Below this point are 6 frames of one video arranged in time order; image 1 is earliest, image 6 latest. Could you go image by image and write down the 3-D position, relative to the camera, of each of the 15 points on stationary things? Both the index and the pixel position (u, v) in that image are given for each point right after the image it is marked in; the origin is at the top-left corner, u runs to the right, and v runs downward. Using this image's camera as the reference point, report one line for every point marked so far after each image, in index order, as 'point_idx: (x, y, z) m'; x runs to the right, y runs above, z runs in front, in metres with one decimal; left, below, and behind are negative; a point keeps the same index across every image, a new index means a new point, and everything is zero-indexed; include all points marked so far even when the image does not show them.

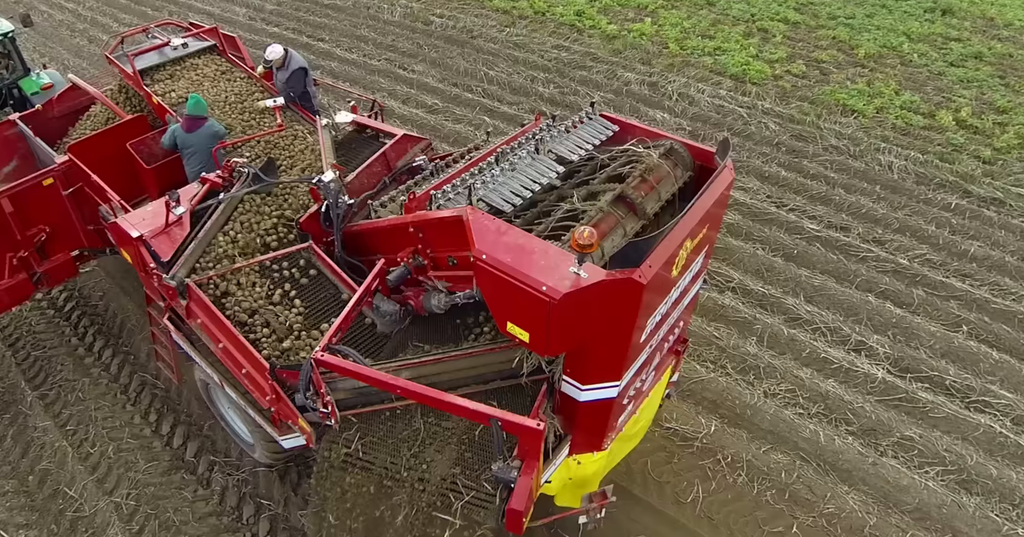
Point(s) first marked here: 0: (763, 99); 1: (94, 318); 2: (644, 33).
0: (+3.2, +2.2, +8.4) m
1: (-3.5, -0.5, +5.4) m
2: (+2.0, +3.5, +9.7) m
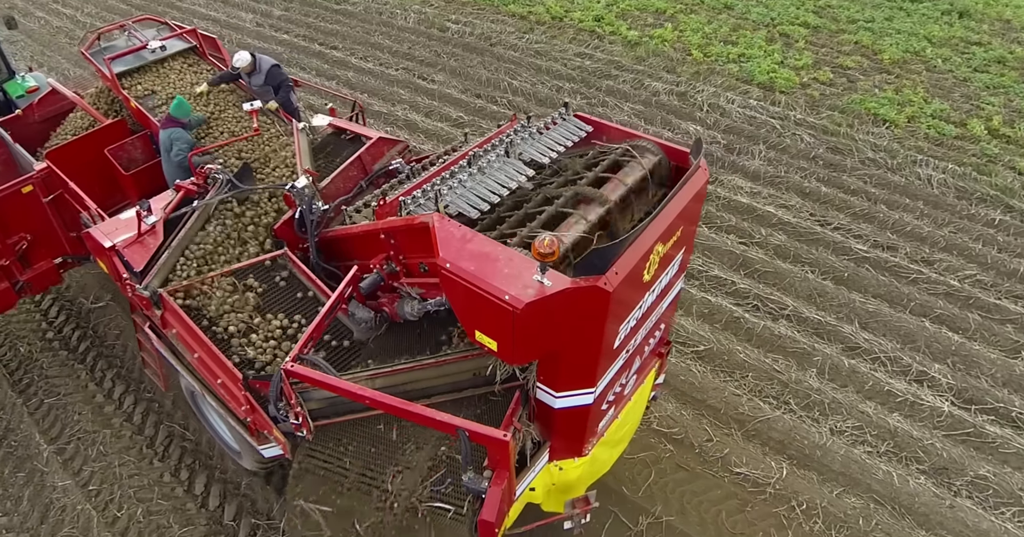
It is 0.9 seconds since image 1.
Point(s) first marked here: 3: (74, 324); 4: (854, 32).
0: (+3.5, +2.0, +8.1) m
1: (-3.2, -0.8, +5.0) m
2: (+2.2, +3.3, +9.4) m
3: (-3.7, -0.5, +5.4) m
4: (+5.4, +3.7, +10.2) m
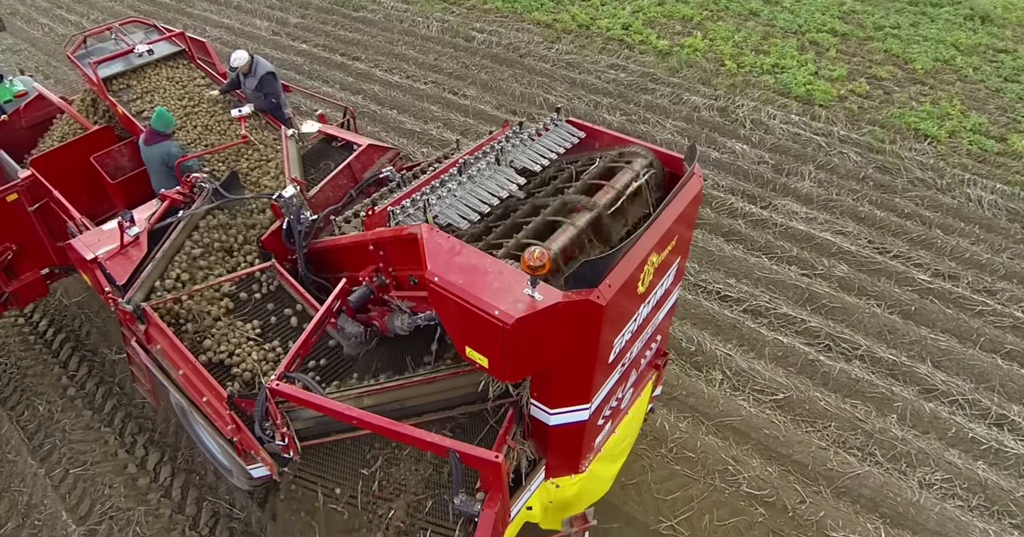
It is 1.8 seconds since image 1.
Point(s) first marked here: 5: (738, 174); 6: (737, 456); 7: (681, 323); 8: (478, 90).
0: (+3.9, +1.8, +7.9) m
1: (-2.6, -1.1, +4.6) m
2: (+2.6, +3.1, +9.1) m
3: (-3.2, -0.9, +4.9) m
4: (+5.7, +3.5, +10.0) m
5: (+2.4, +1.0, +6.8) m
6: (+1.6, -1.3, +4.5) m
7: (+1.4, -0.4, +5.2) m
8: (-0.4, +2.2, +7.8) m
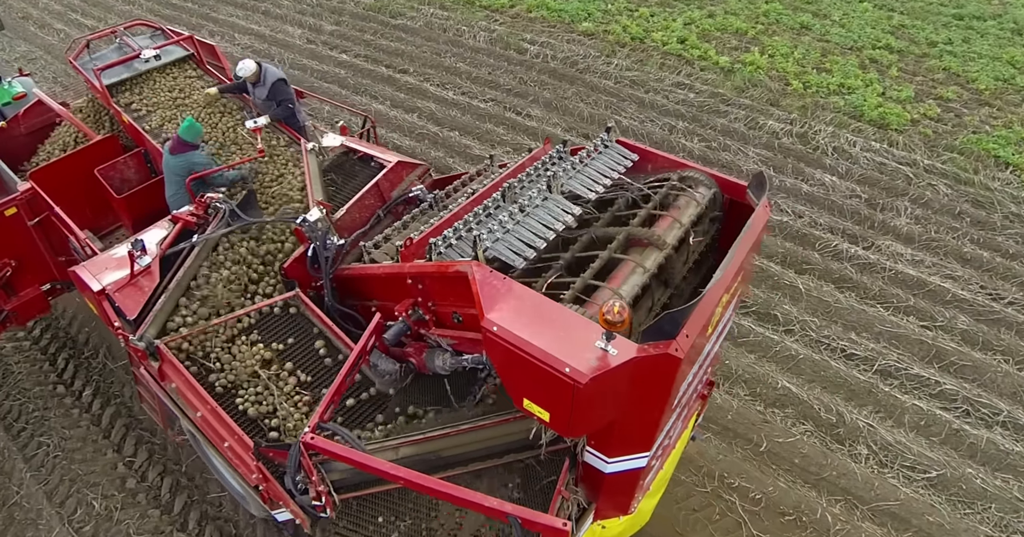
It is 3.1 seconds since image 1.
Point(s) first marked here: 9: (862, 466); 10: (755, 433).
0: (+4.7, +1.4, +7.5) m
1: (-1.8, -1.5, +4.0) m
2: (+3.3, +2.7, +8.6) m
3: (-2.3, -1.3, +4.3) m
4: (+6.3, +3.1, +9.6) m
5: (+3.2, +0.6, +6.4) m
6: (+2.4, -1.7, +4.0) m
7: (+2.2, -0.9, +4.8) m
8: (+0.3, +1.8, +7.2) m
9: (+2.4, -1.3, +4.4) m
10: (+1.7, -1.1, +4.5) m
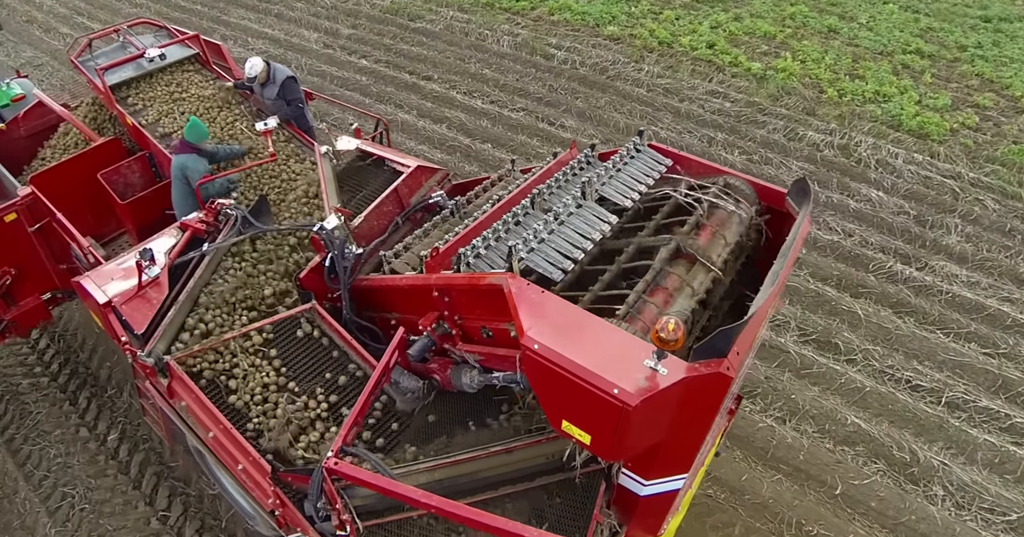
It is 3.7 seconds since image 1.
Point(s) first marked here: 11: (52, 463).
0: (+5.0, +1.2, +7.3) m
1: (-1.4, -1.8, +3.7) m
2: (+3.6, +2.5, +8.3) m
3: (-1.9, -1.5, +4.0) m
4: (+6.7, +3.0, +9.4) m
5: (+3.5, +0.4, +6.1) m
6: (+2.8, -2.0, +3.8) m
7: (+2.6, -1.1, +4.6) m
8: (+0.7, +1.6, +7.0) m
9: (+2.8, -1.6, +4.2) m
10: (+2.1, -1.3, +4.2) m
11: (-3.1, -1.3, +4.3) m
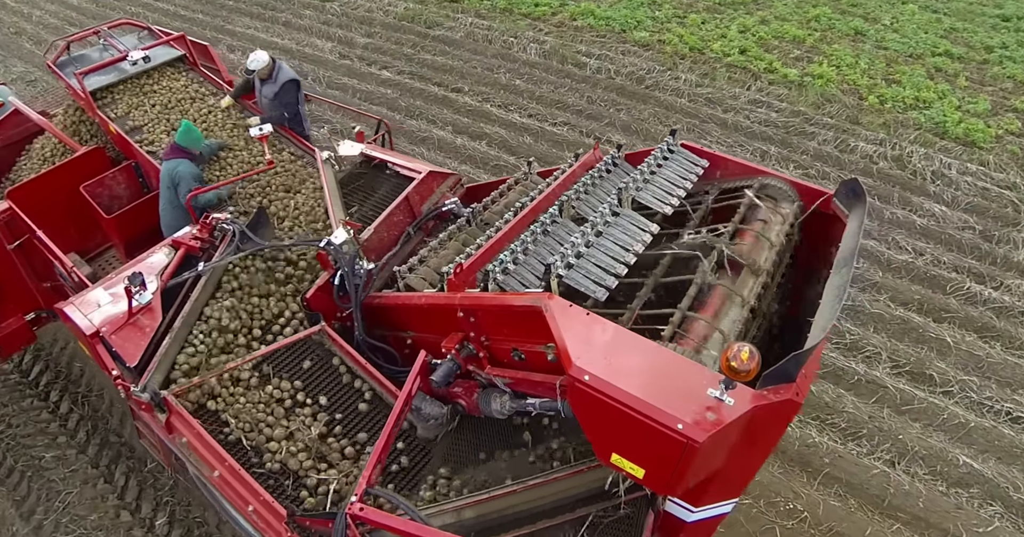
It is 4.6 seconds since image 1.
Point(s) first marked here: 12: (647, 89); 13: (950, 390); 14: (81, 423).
0: (+5.4, +1.1, +7.1) m
1: (-0.8, -2.1, +3.3) m
2: (+4.0, +2.4, +8.1) m
3: (-1.3, -1.8, +3.6) m
4: (+7.0, +2.9, +9.2) m
5: (+4.0, +0.2, +5.9) m
6: (+3.4, -2.2, +3.6) m
7: (+3.2, -1.3, +4.3) m
8: (+1.1, +1.4, +6.6) m
9: (+3.4, -1.7, +3.9) m
10: (+2.7, -1.6, +4.0) m
11: (-2.5, -1.6, +3.9) m
12: (+1.6, +2.0, +7.4) m
13: (+3.2, -0.9, +4.7) m
14: (-3.0, -1.0, +4.5) m
